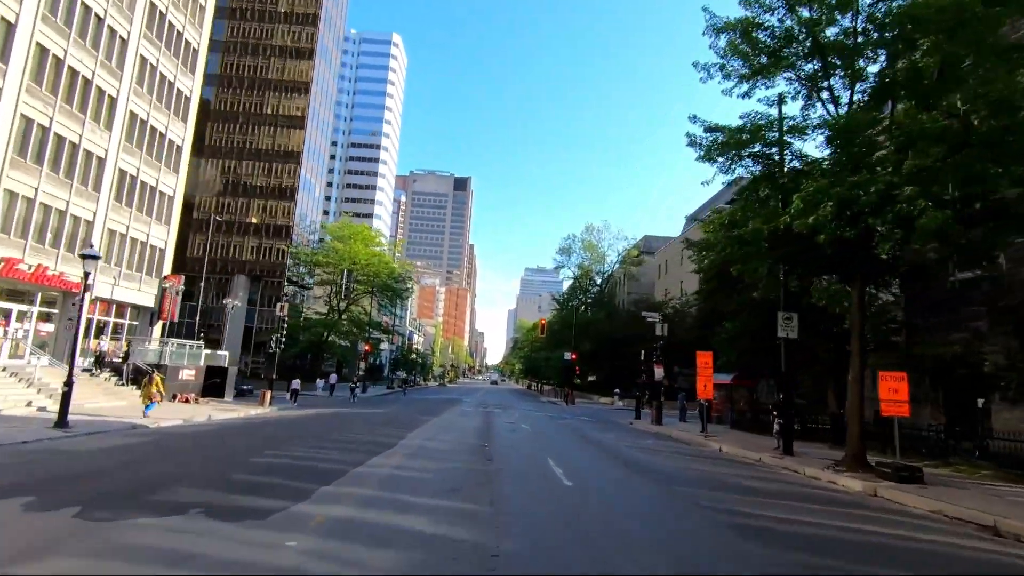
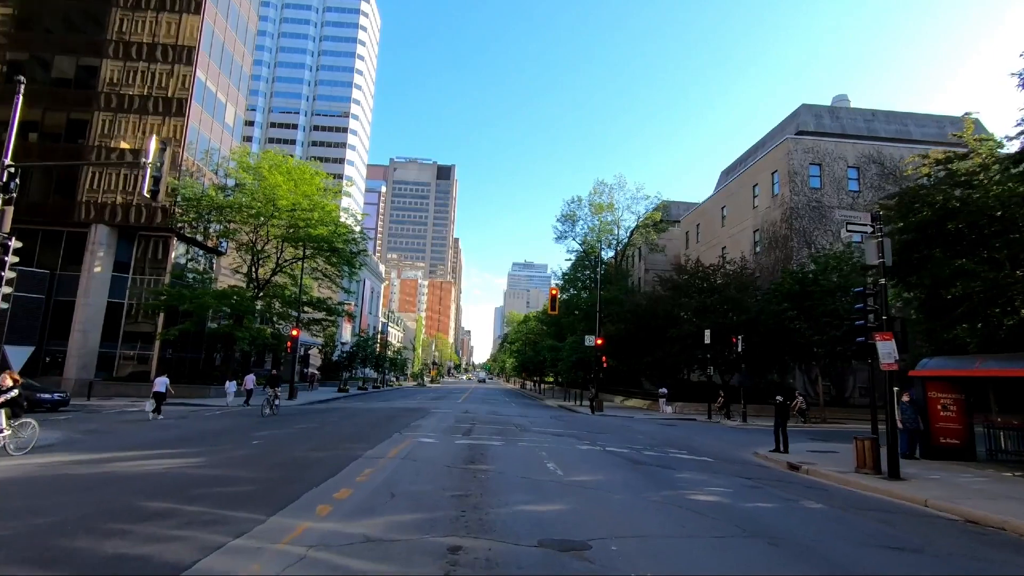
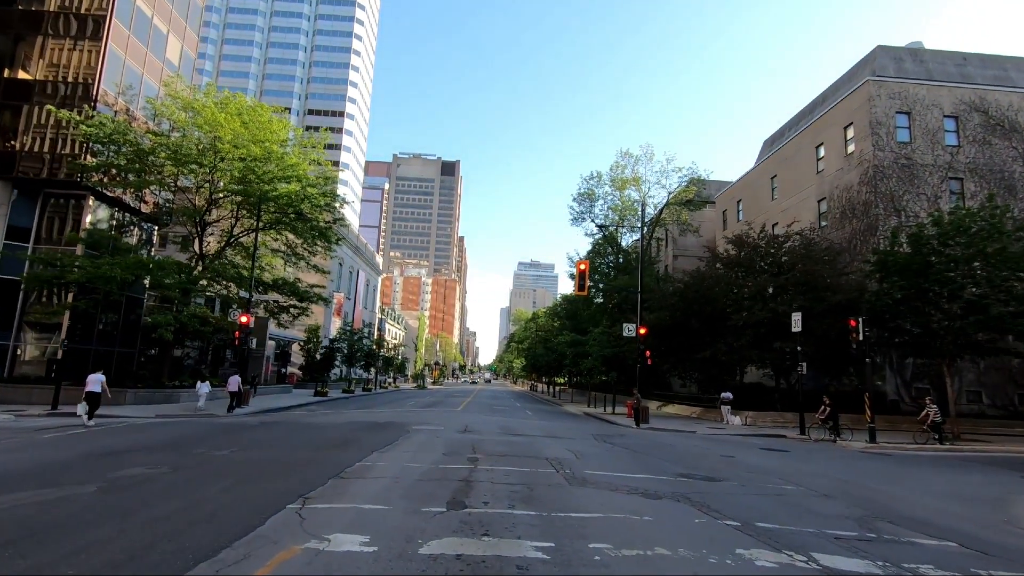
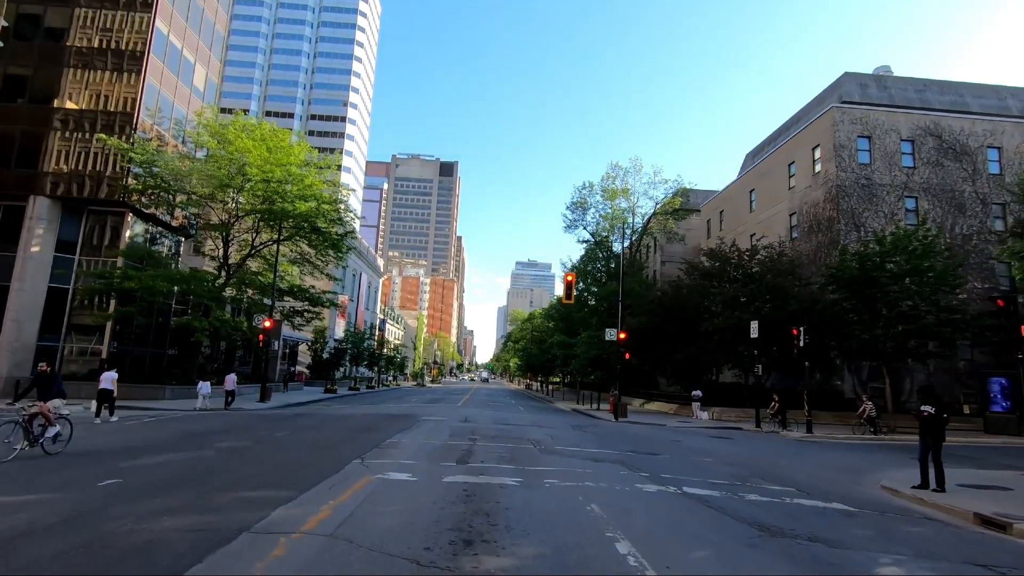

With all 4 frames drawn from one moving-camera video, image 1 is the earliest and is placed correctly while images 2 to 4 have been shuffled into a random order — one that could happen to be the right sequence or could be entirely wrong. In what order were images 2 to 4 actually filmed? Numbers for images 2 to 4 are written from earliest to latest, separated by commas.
2, 4, 3
